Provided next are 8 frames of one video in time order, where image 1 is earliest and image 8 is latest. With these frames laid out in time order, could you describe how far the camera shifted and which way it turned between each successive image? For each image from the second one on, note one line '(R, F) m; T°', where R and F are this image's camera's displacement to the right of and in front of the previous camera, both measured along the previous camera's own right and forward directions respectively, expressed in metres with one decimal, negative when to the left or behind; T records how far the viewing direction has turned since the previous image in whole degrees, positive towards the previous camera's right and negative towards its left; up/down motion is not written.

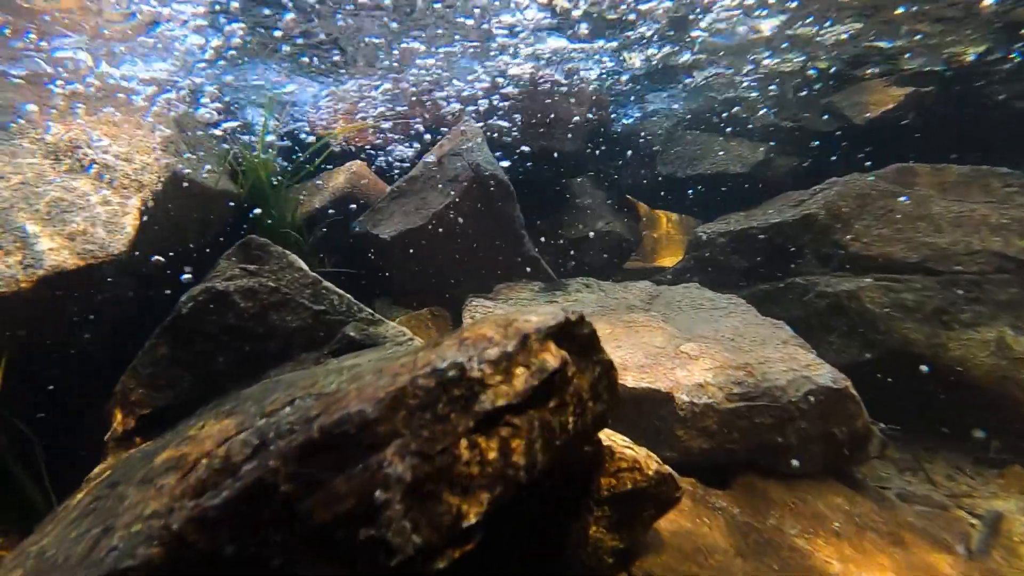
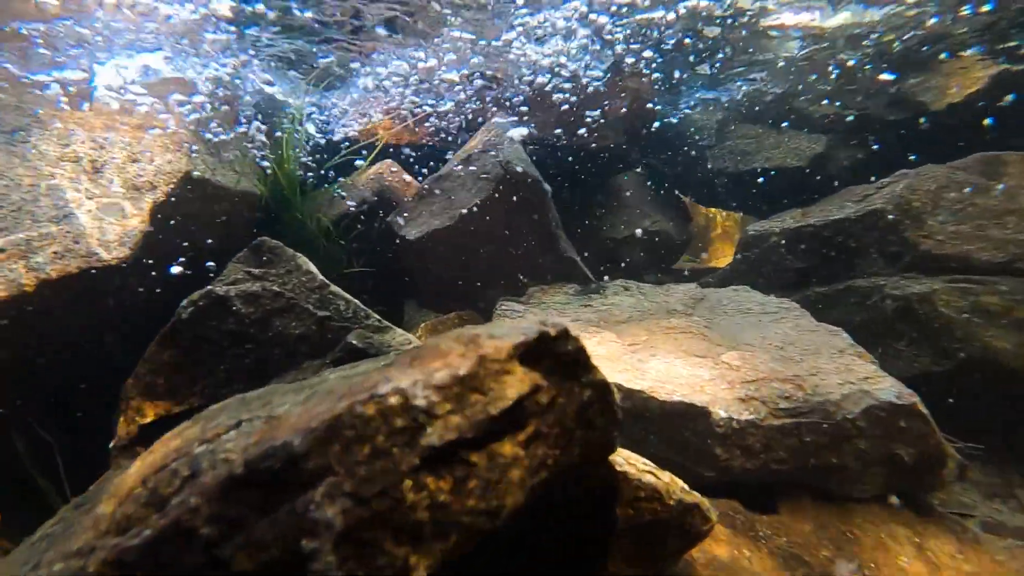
(+0.2, +0.2) m; -5°
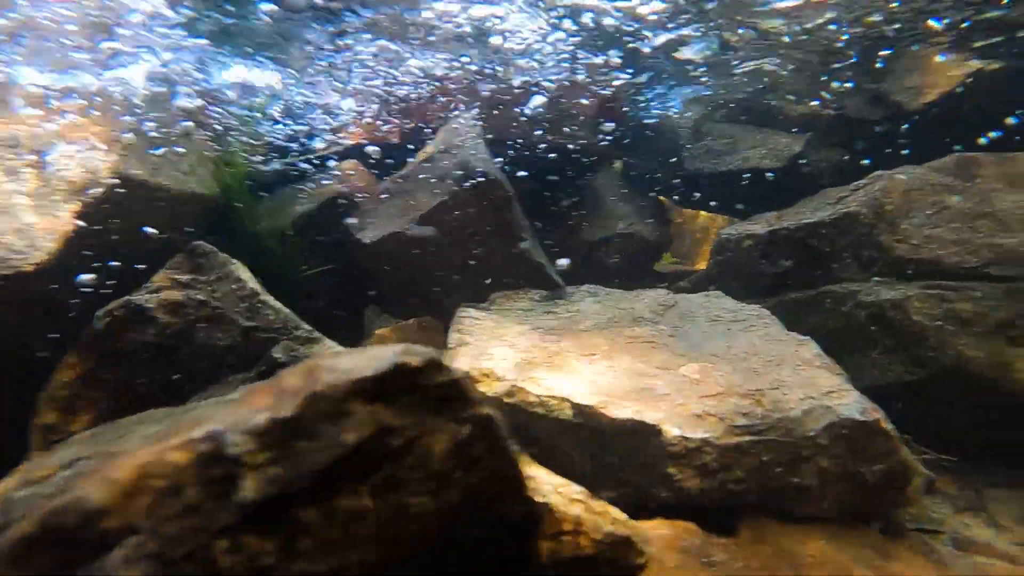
(+0.2, +0.2) m; 0°
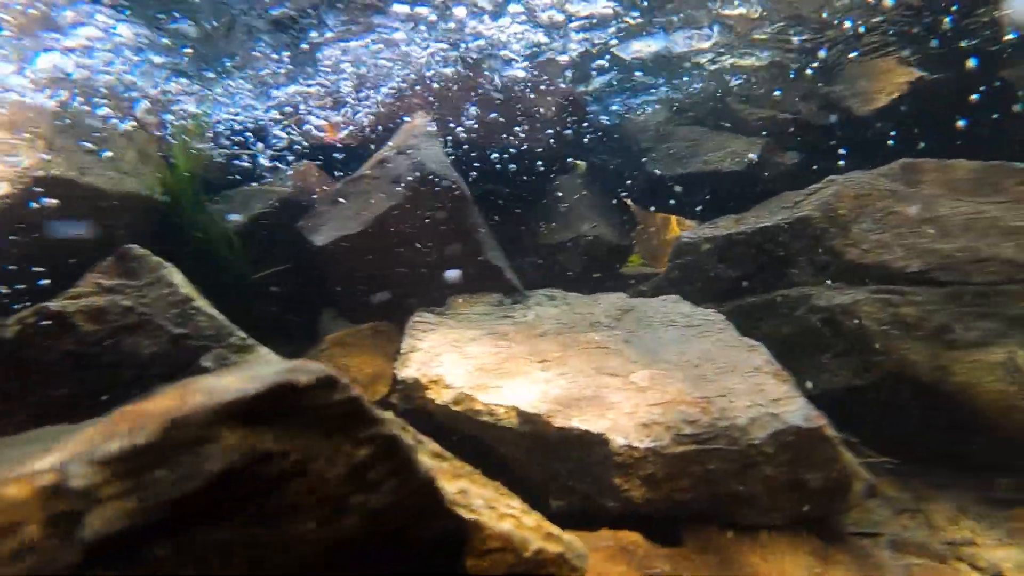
(+0.1, +0.1) m; +2°
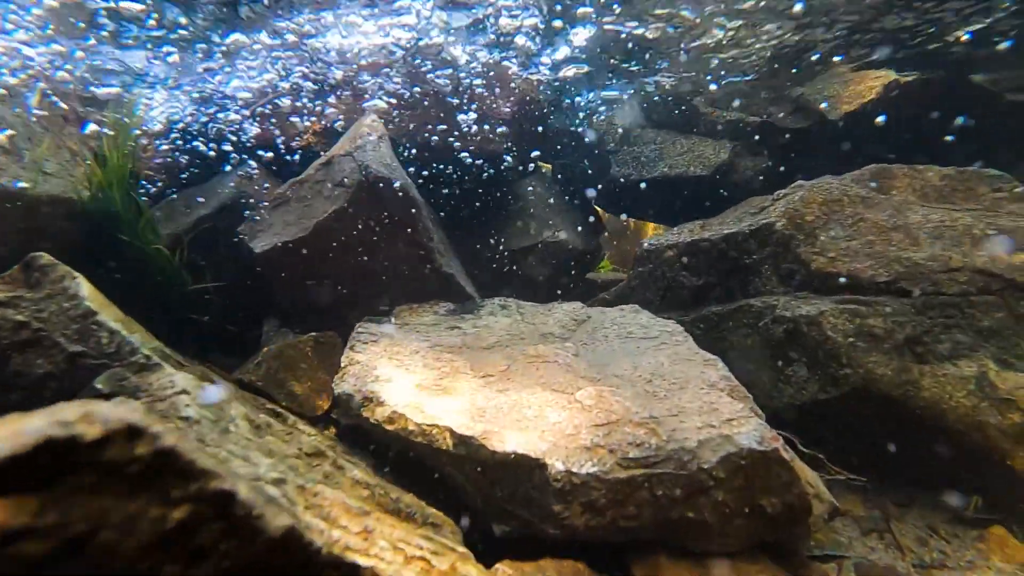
(+0.2, +0.2) m; +1°
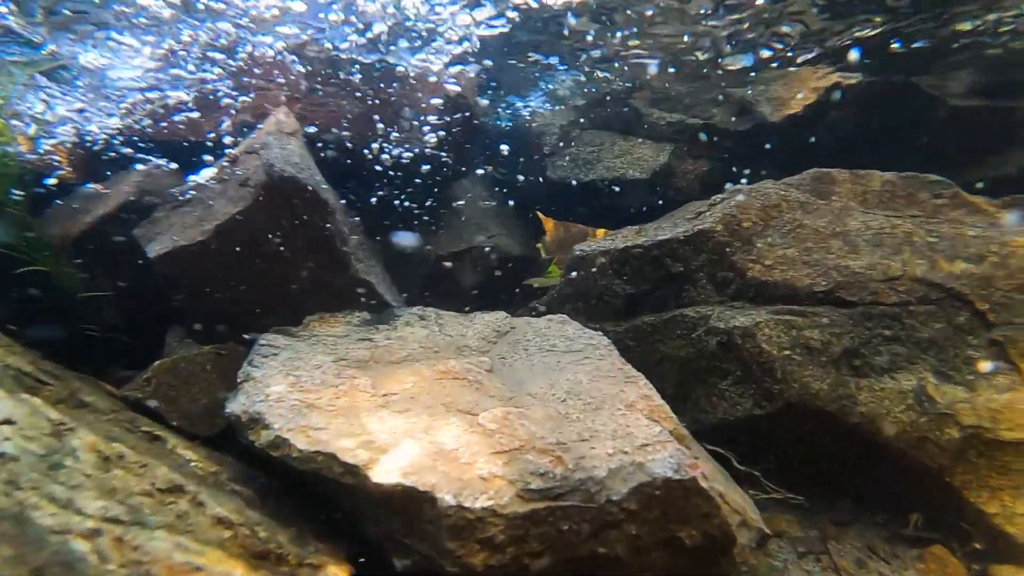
(+0.3, +0.2) m; +3°
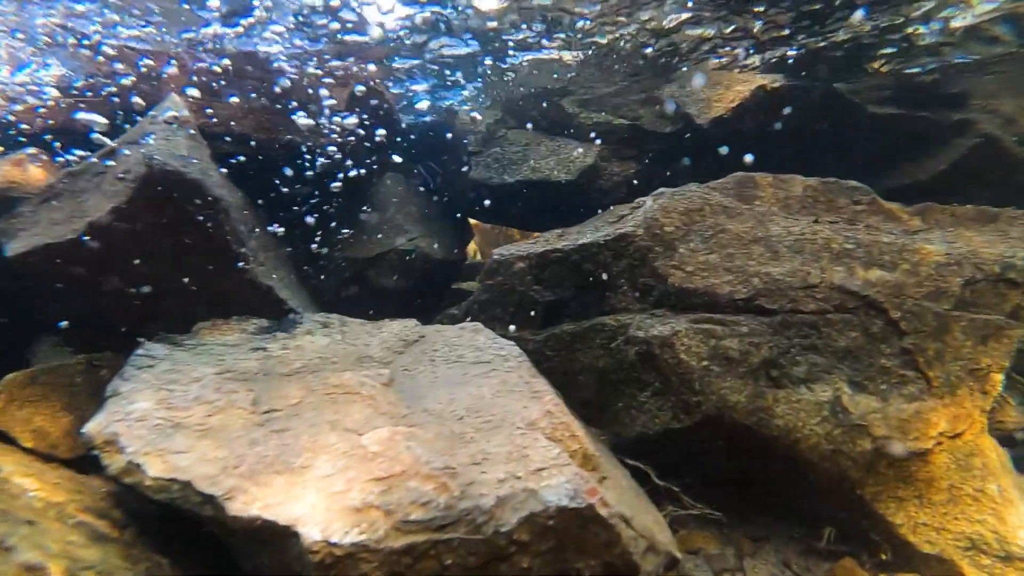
(+0.2, +0.2) m; +4°
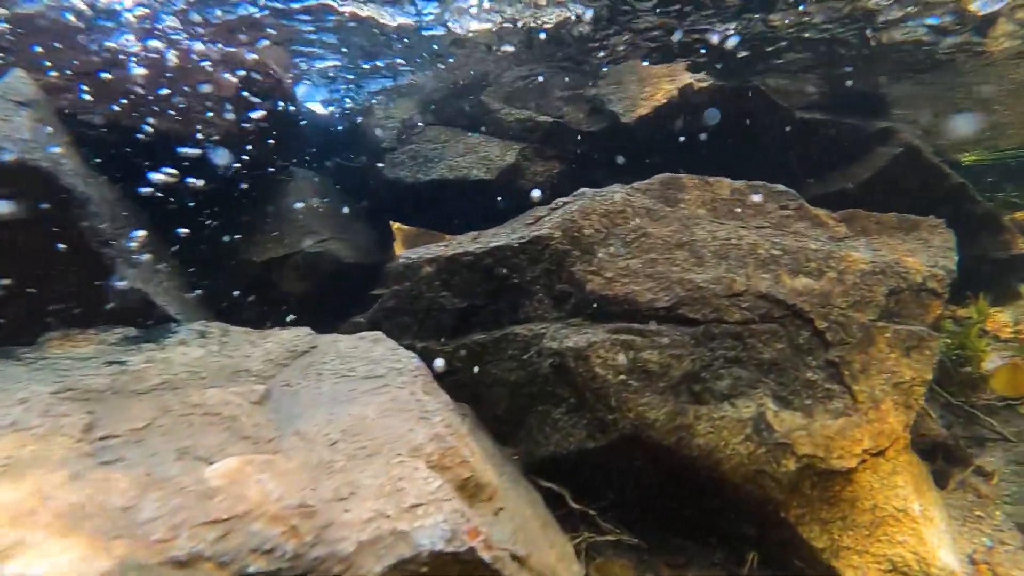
(+0.2, +0.3) m; +5°
